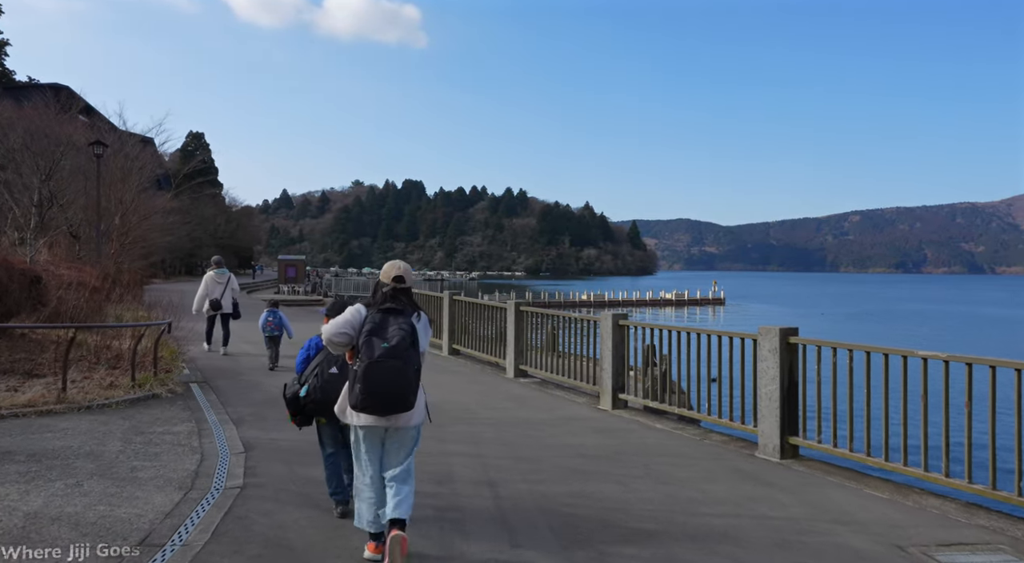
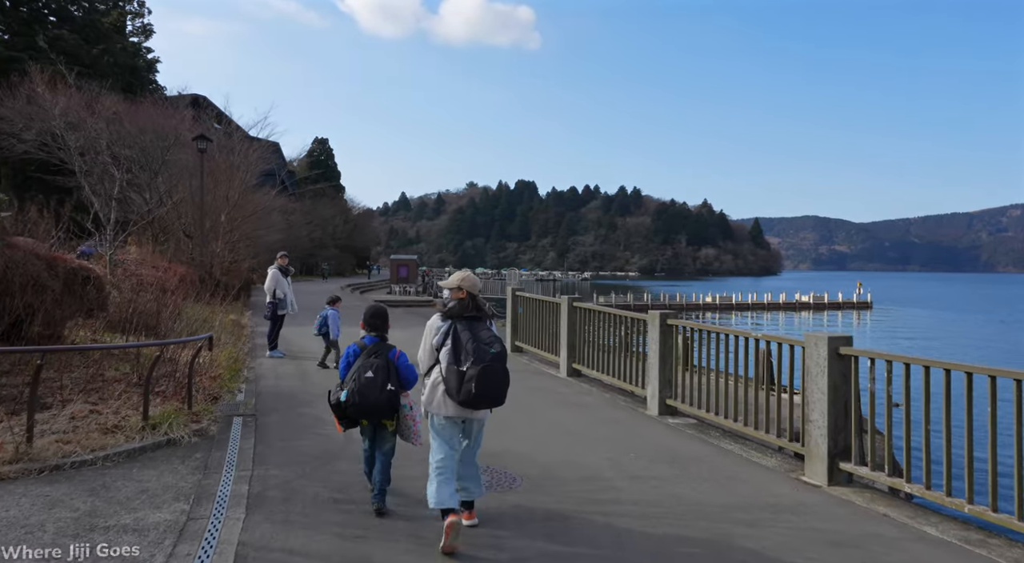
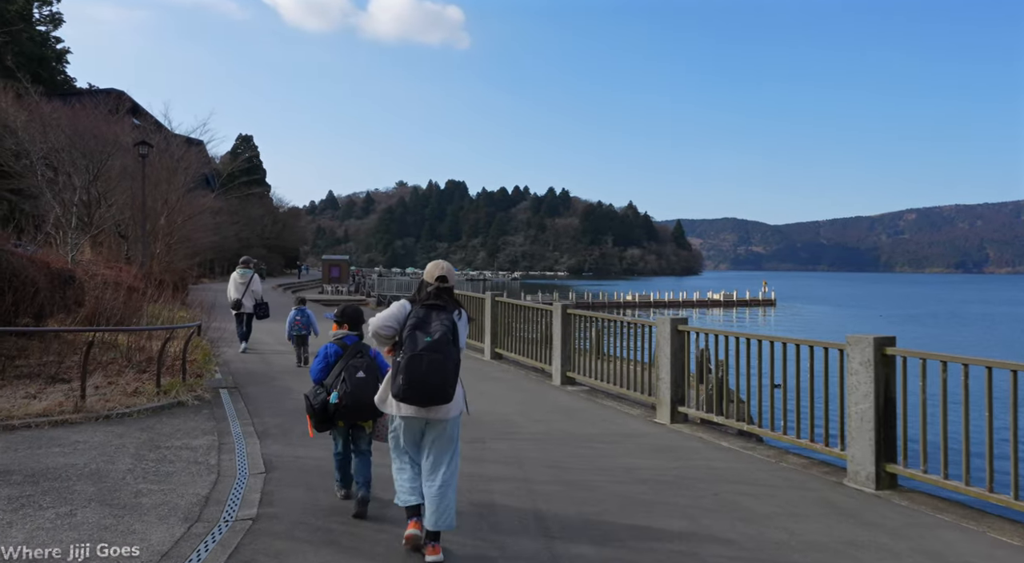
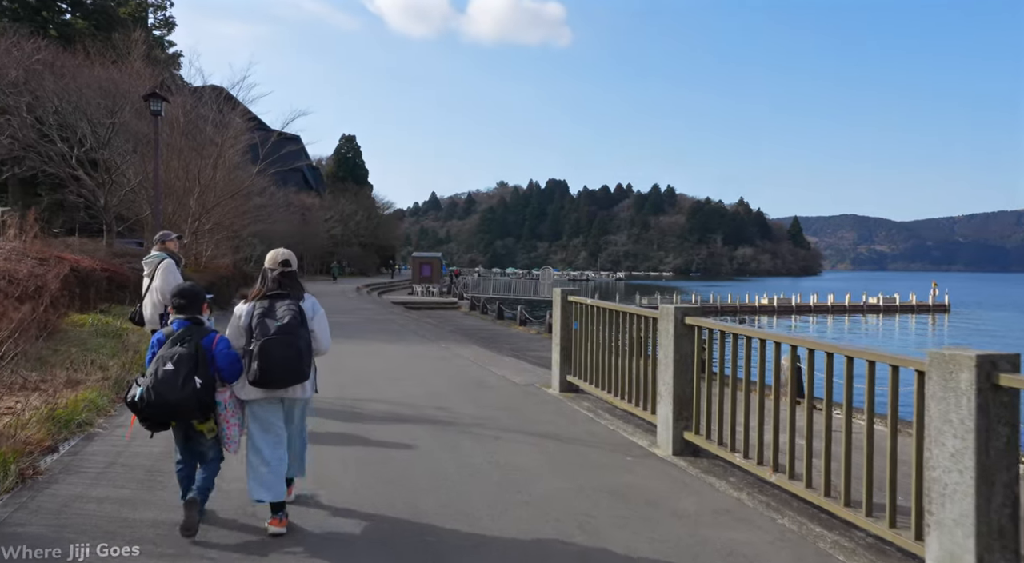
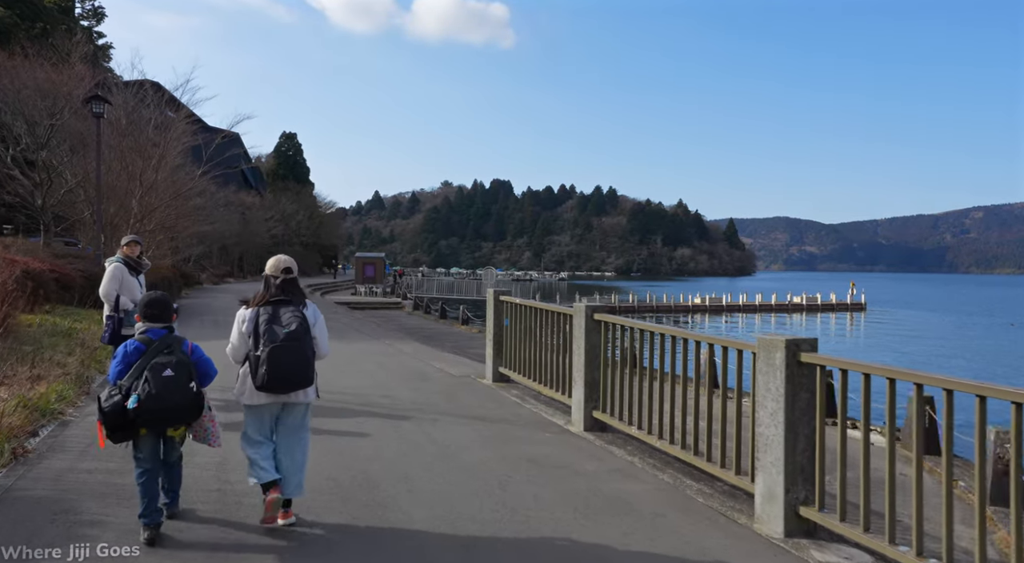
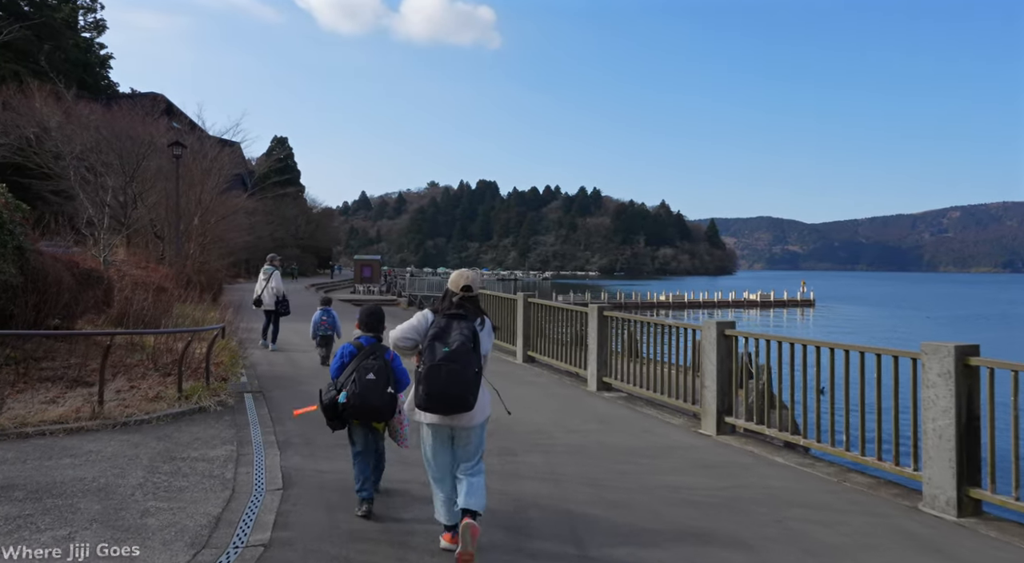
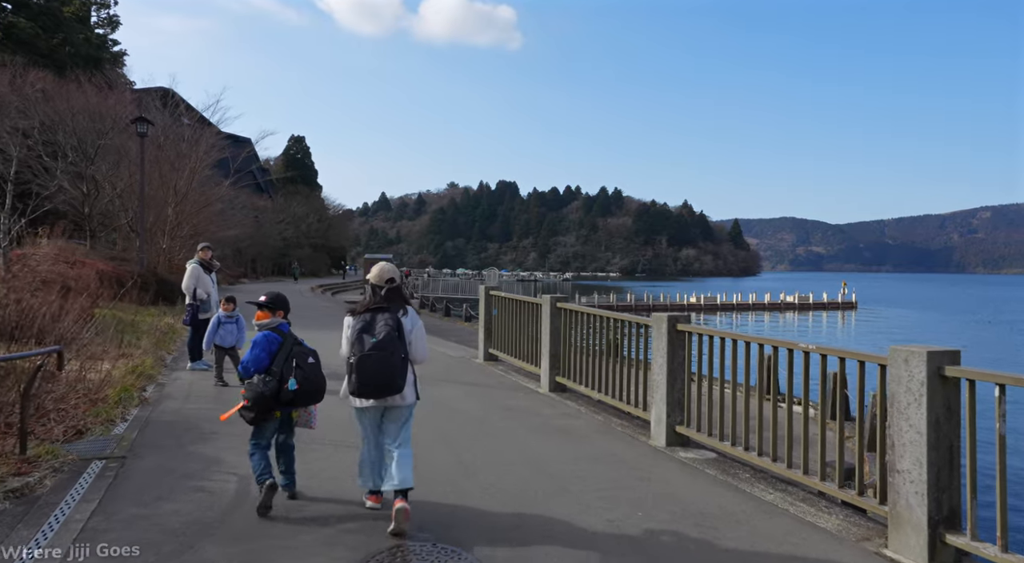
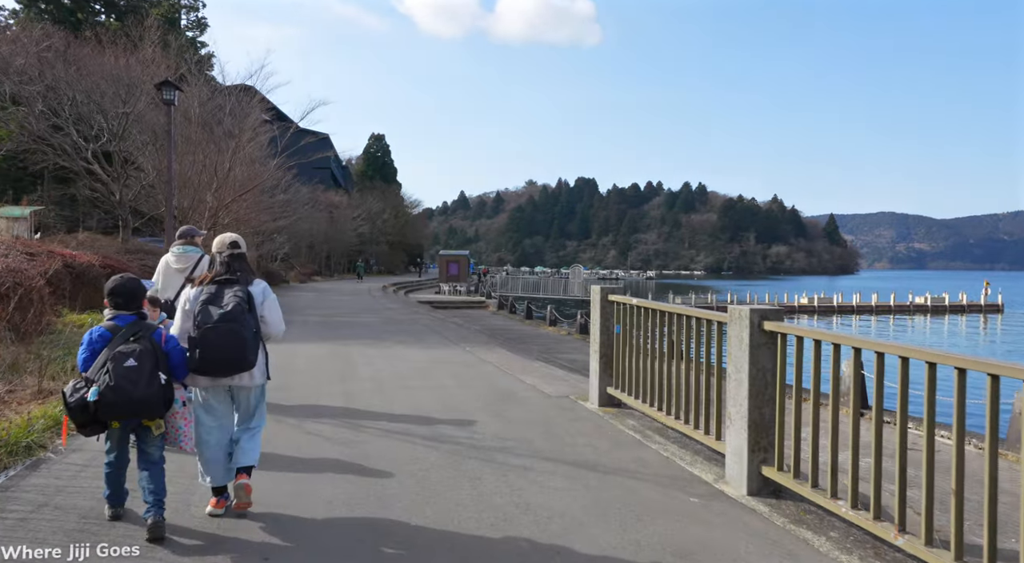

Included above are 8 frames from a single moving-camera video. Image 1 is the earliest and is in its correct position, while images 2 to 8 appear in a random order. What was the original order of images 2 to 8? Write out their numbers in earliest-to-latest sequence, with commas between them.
3, 6, 2, 7, 5, 4, 8
